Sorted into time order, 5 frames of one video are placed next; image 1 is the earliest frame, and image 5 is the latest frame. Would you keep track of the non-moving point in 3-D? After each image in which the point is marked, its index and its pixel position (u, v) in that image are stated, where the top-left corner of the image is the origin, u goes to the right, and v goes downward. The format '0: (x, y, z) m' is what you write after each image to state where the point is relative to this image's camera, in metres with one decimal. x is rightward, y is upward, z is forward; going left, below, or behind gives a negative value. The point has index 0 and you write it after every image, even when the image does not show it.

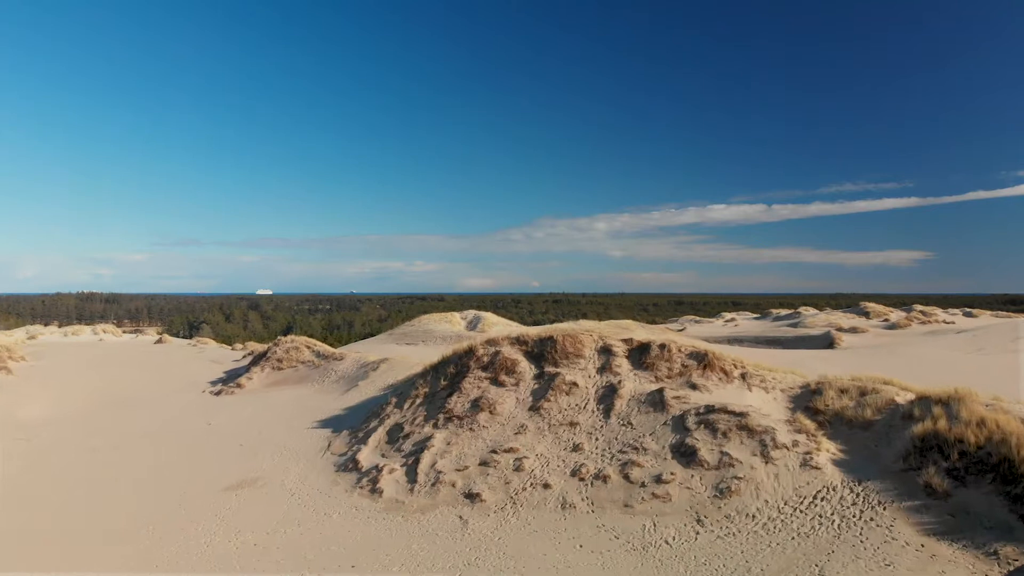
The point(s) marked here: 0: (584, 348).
0: (+1.5, -1.3, +10.6) m
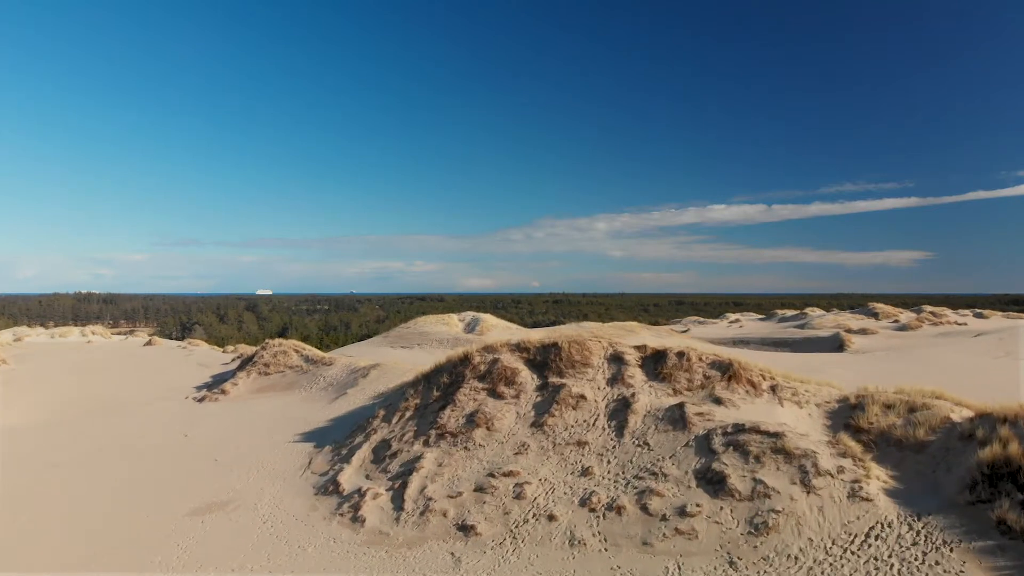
0: (+1.5, -1.3, +9.5) m
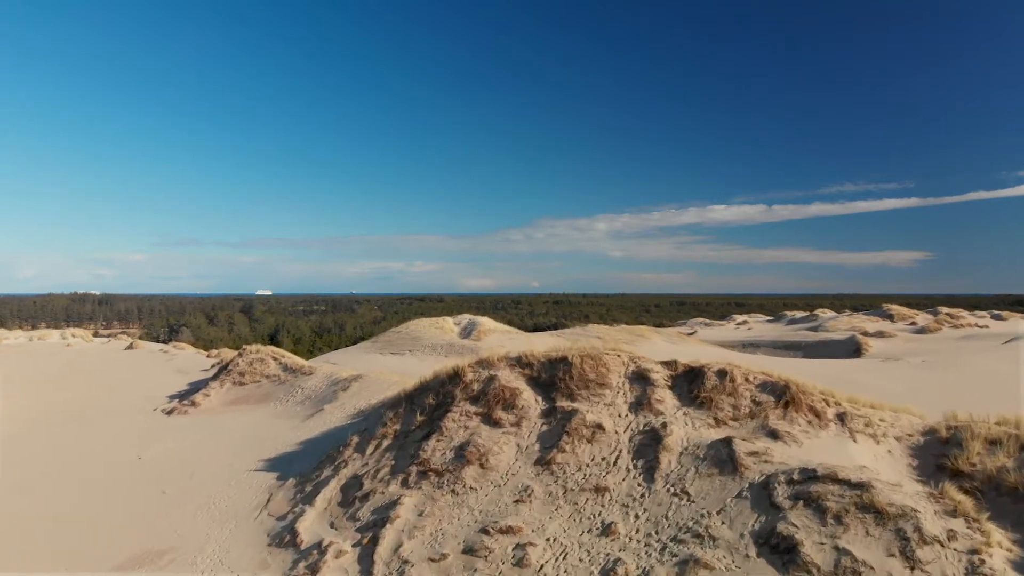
0: (+1.5, -1.3, +7.7) m
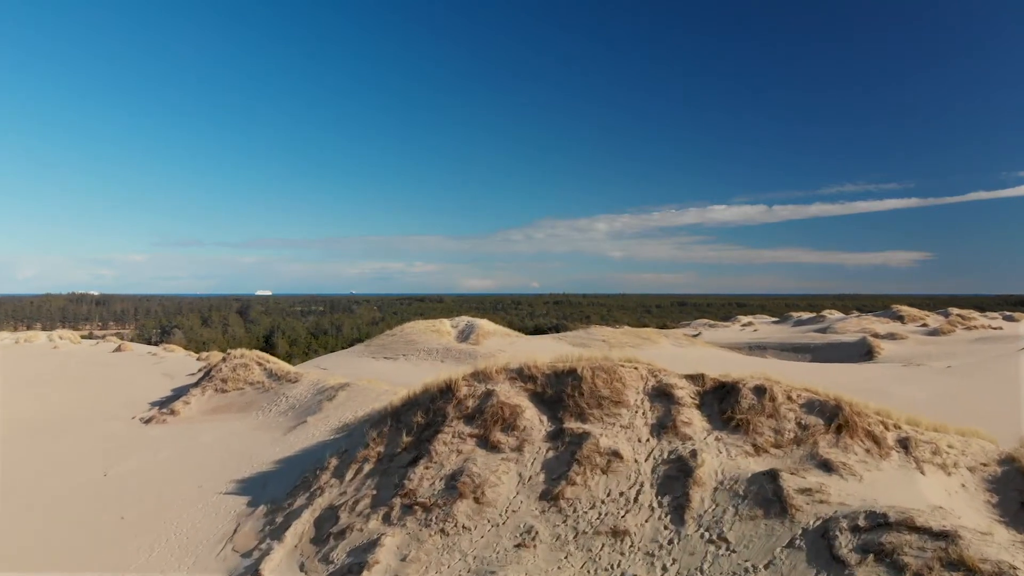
0: (+1.5, -1.3, +6.6) m
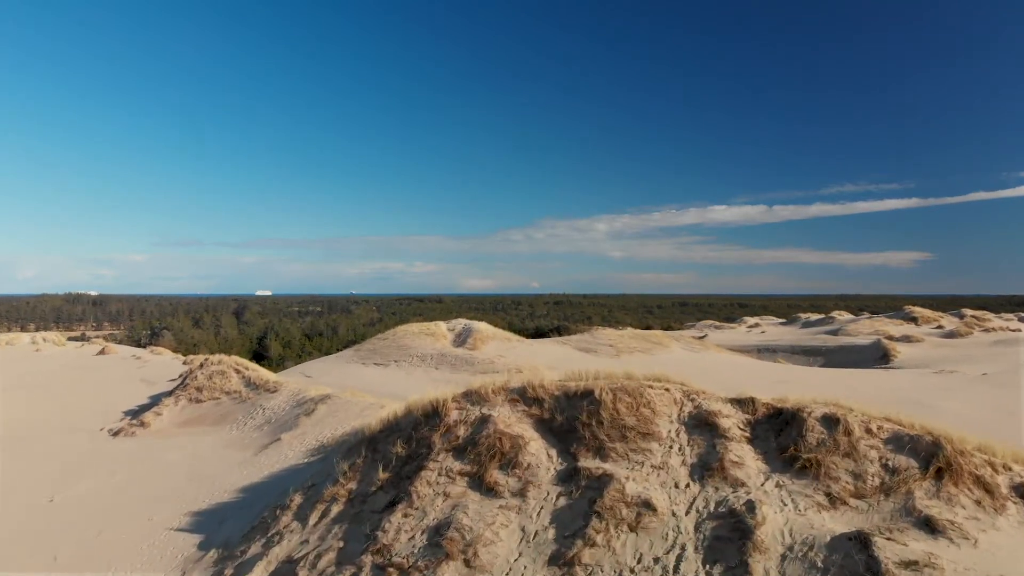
0: (+1.5, -1.4, +5.3) m
